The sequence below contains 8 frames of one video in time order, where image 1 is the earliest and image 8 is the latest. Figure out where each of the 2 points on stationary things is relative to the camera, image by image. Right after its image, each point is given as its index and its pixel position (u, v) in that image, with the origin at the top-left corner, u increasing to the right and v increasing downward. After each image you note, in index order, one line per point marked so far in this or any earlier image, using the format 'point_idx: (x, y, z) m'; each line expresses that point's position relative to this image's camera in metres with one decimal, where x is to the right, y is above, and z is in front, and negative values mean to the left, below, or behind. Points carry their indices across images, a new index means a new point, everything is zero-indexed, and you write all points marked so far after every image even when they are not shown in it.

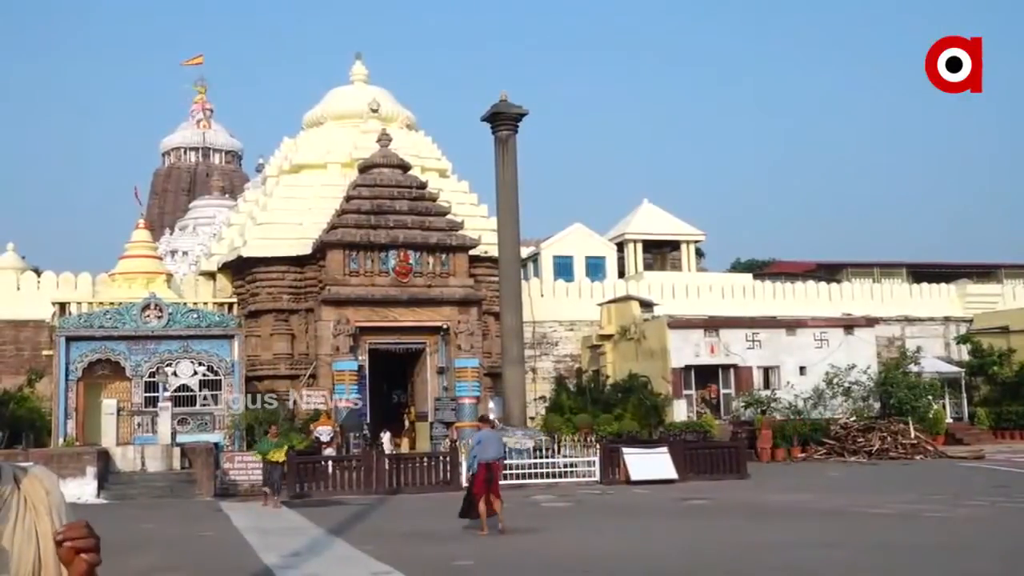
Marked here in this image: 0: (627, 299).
0: (+2.6, -0.2, +19.8) m
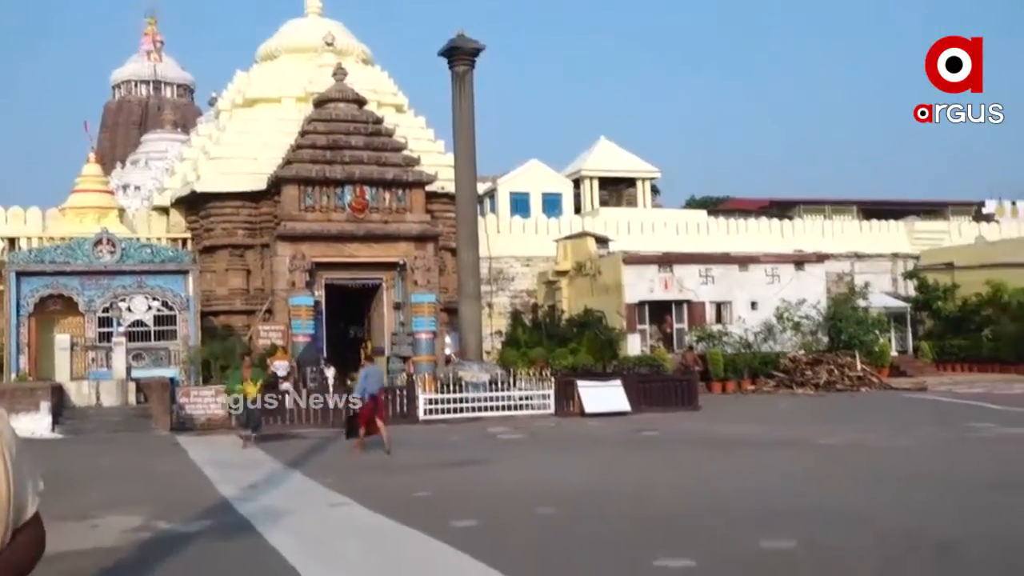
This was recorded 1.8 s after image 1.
0: (+1.7, +1.3, +19.9) m
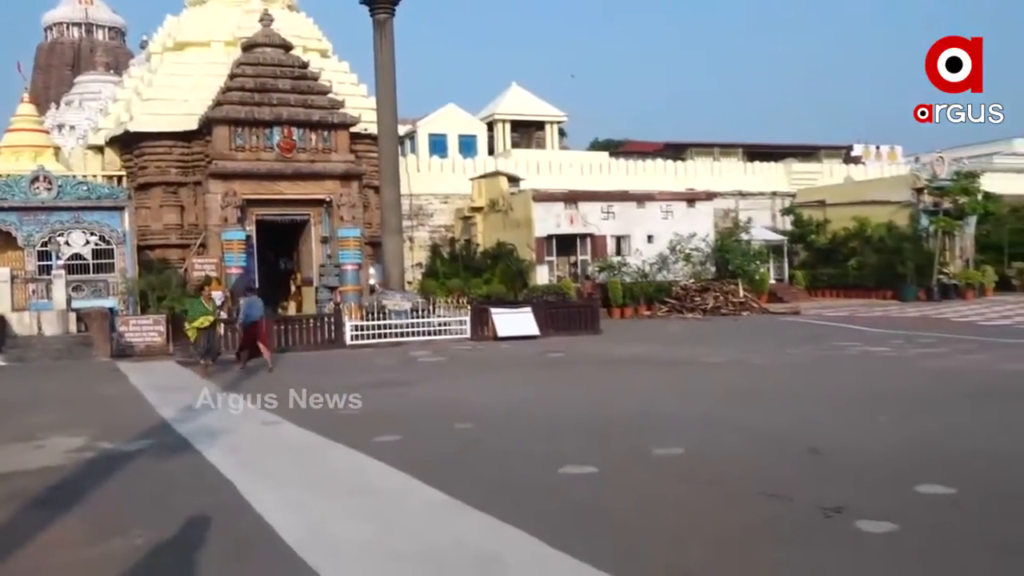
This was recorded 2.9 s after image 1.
0: (-0.3, +2.9, +21.3) m
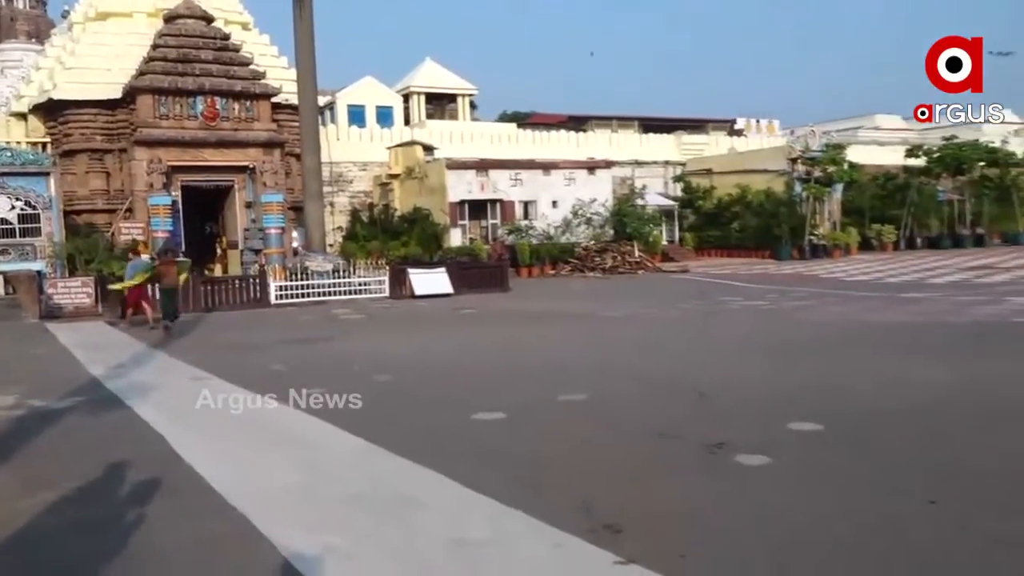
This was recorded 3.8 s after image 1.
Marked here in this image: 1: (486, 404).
0: (-2.6, +3.9, +22.6) m
1: (-0.4, -1.3, +8.1) m
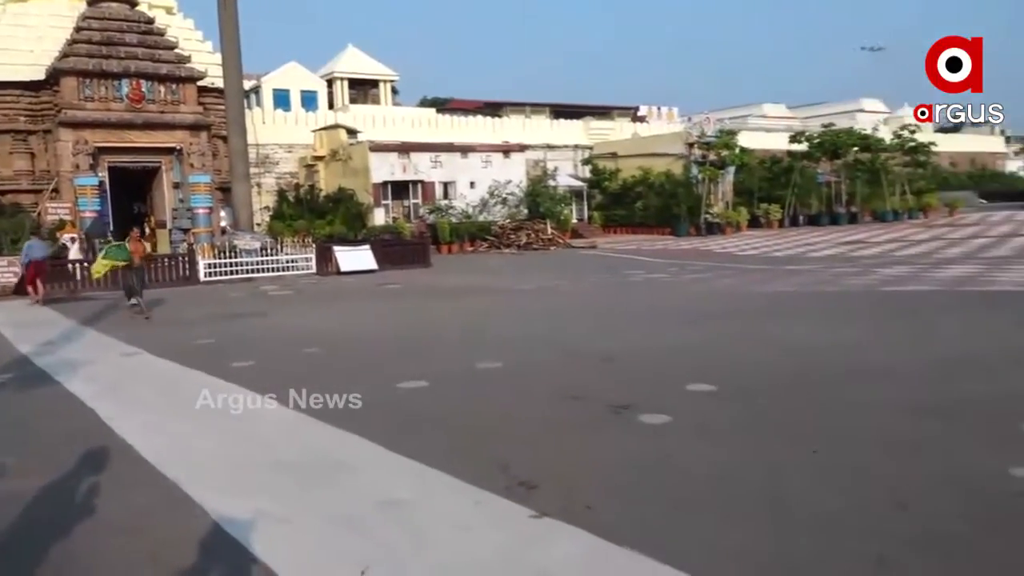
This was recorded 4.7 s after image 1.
0: (-5.0, +4.6, +23.4) m
1: (-1.3, -1.0, +9.5) m
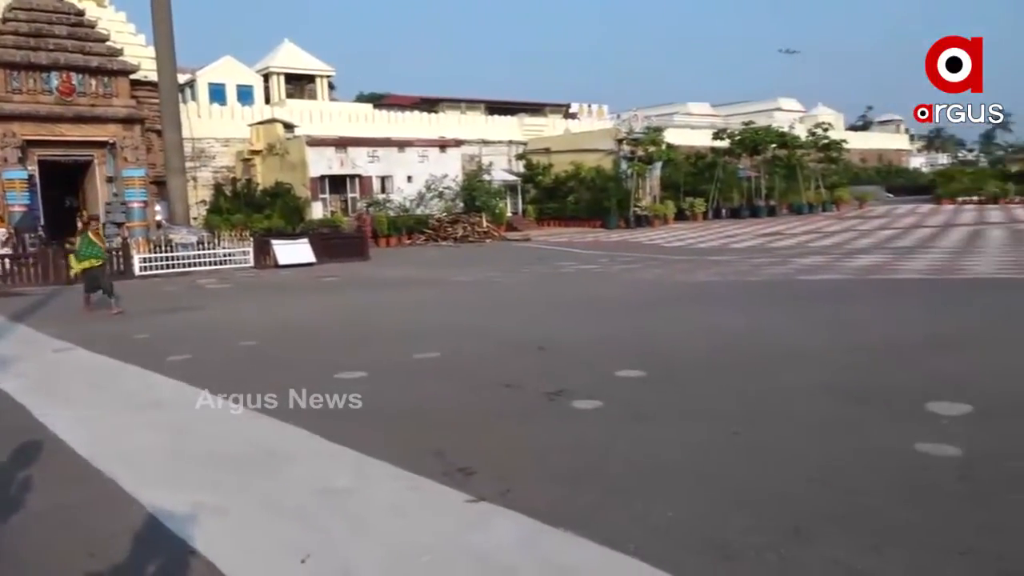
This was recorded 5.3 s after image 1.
0: (-6.9, +4.8, +23.5) m
1: (-2.0, -0.9, +9.9) m
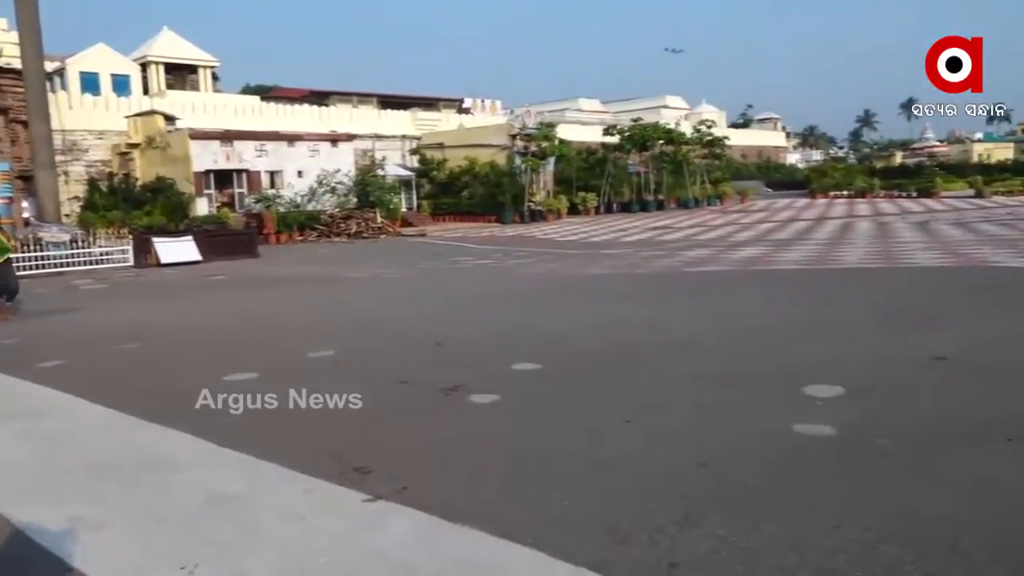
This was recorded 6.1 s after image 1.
0: (-9.9, +4.8, +22.4) m
1: (-3.2, -0.9, +9.6) m
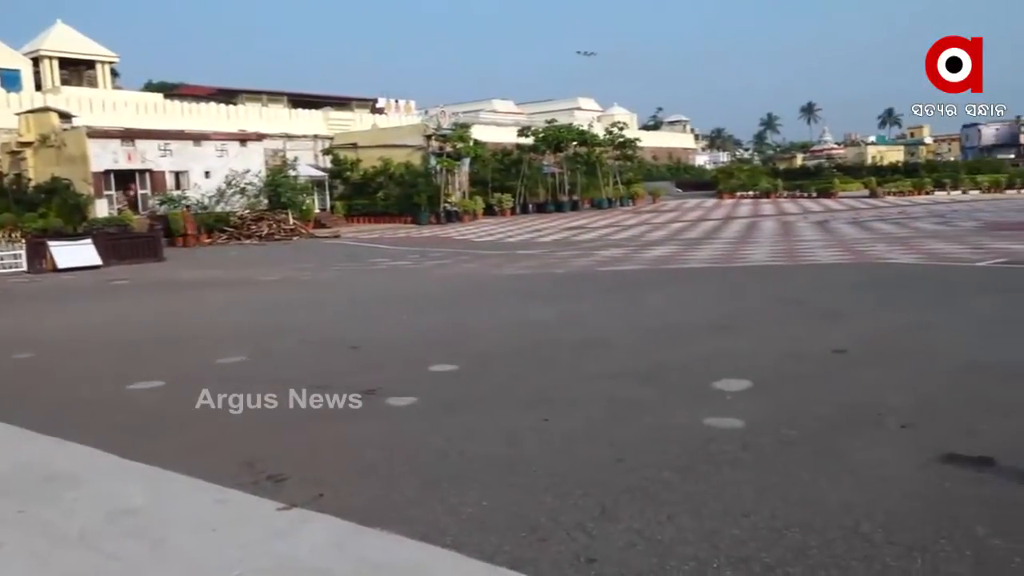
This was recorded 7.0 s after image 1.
0: (-12.1, +4.6, +21.3) m
1: (-4.2, -1.0, +9.3) m
